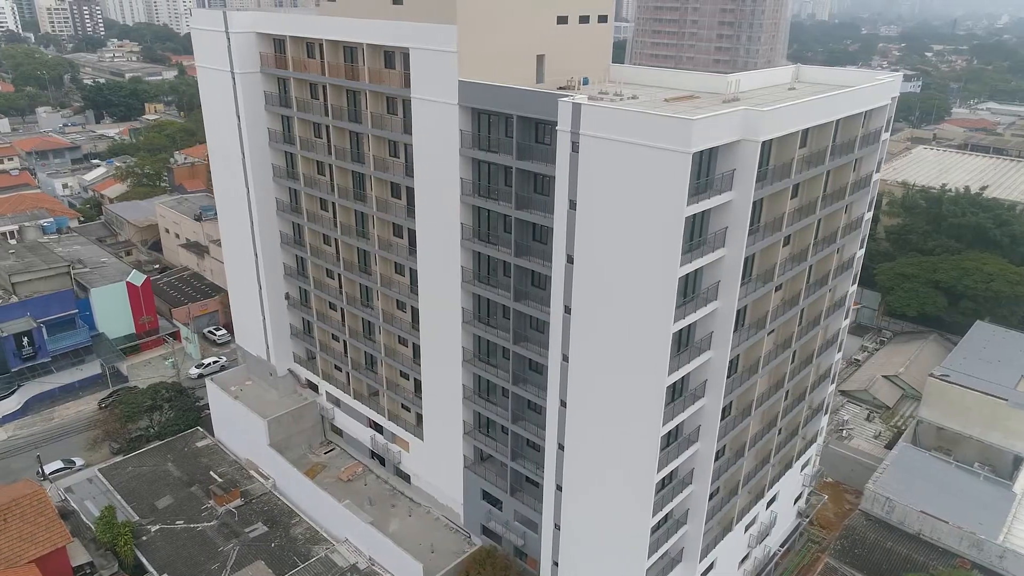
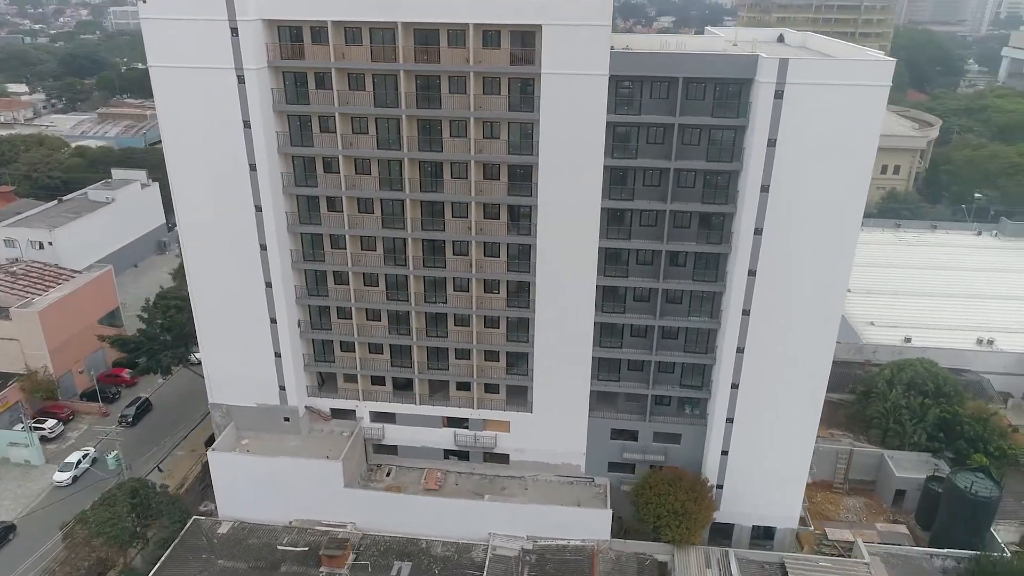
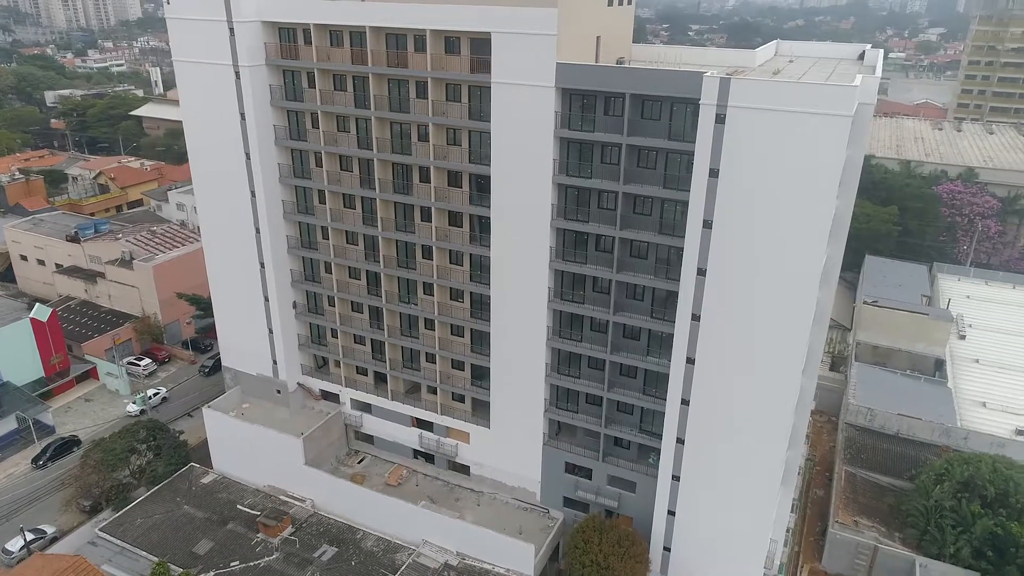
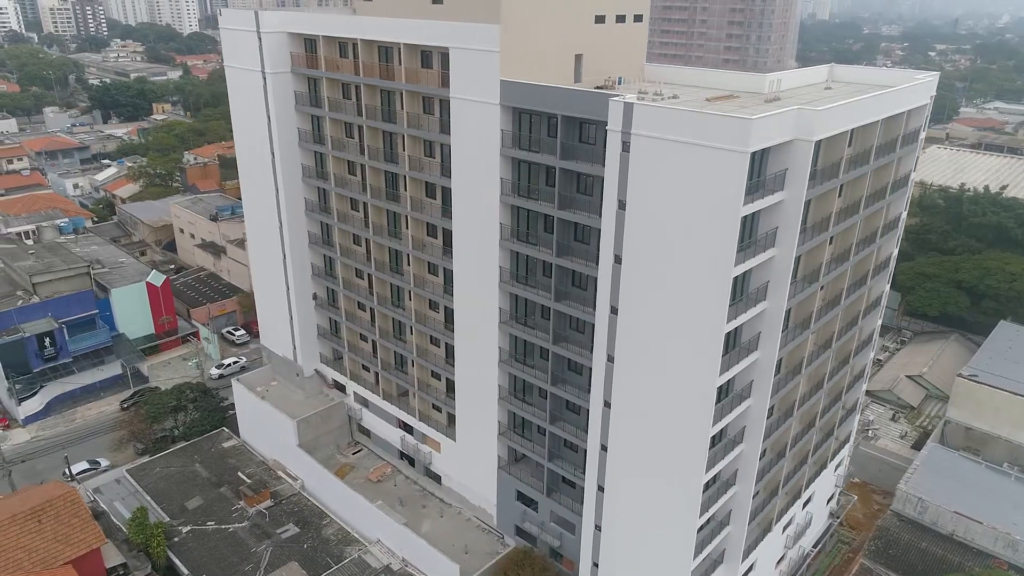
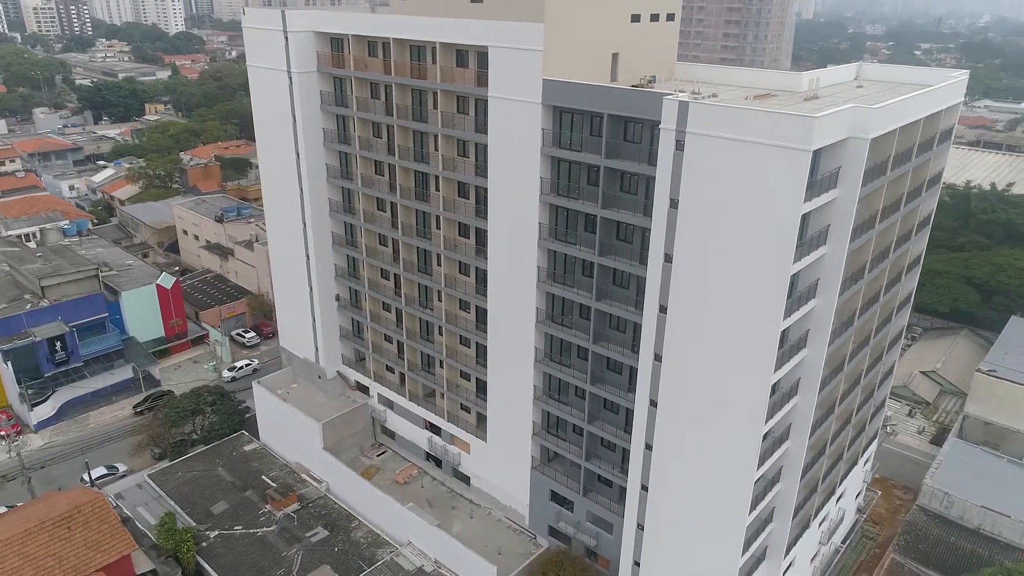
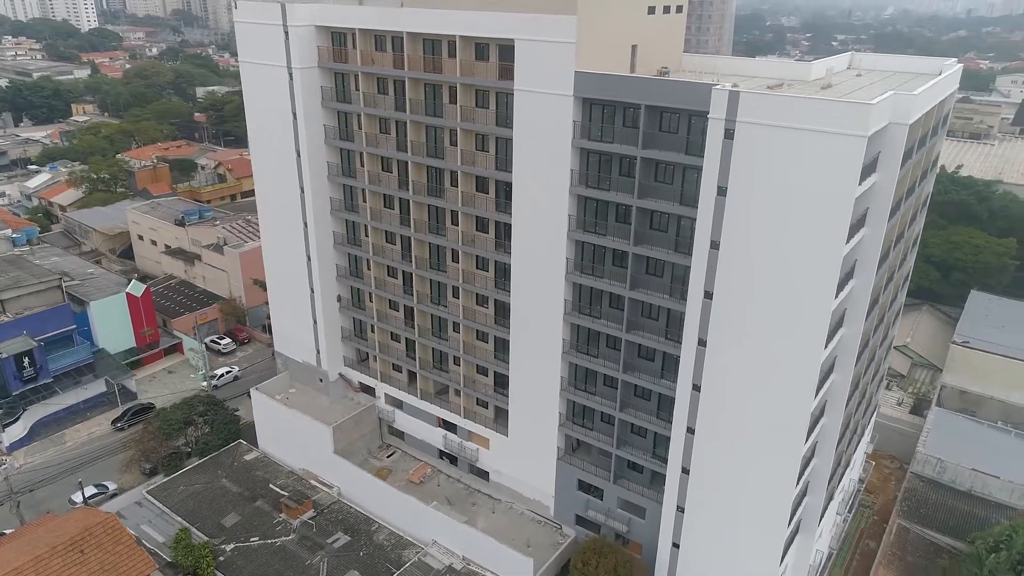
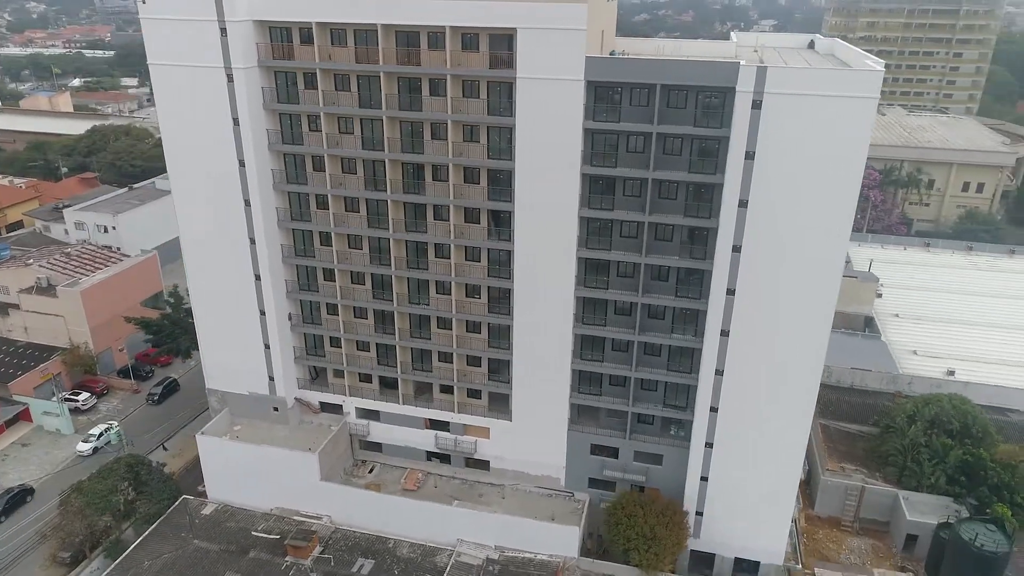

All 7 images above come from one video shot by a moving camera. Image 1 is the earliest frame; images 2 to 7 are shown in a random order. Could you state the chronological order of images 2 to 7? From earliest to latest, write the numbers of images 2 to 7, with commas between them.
4, 5, 6, 3, 7, 2
